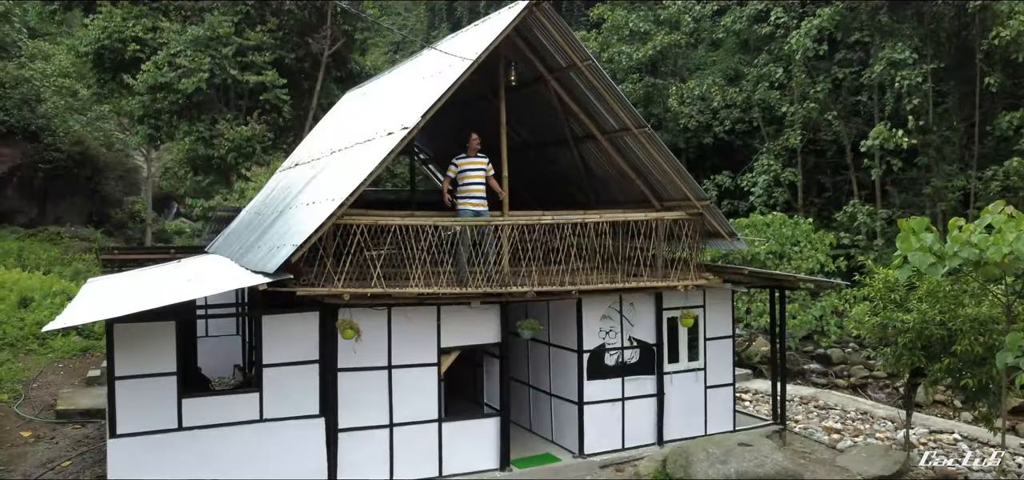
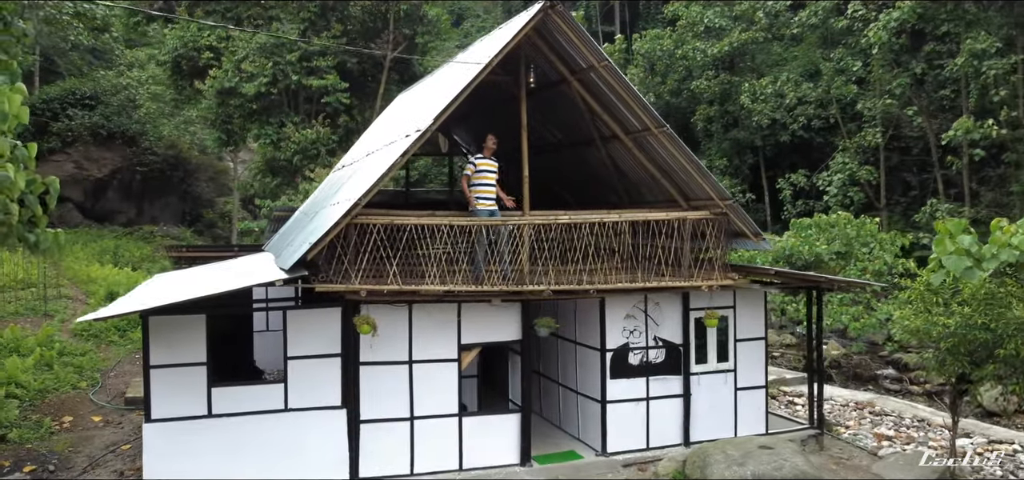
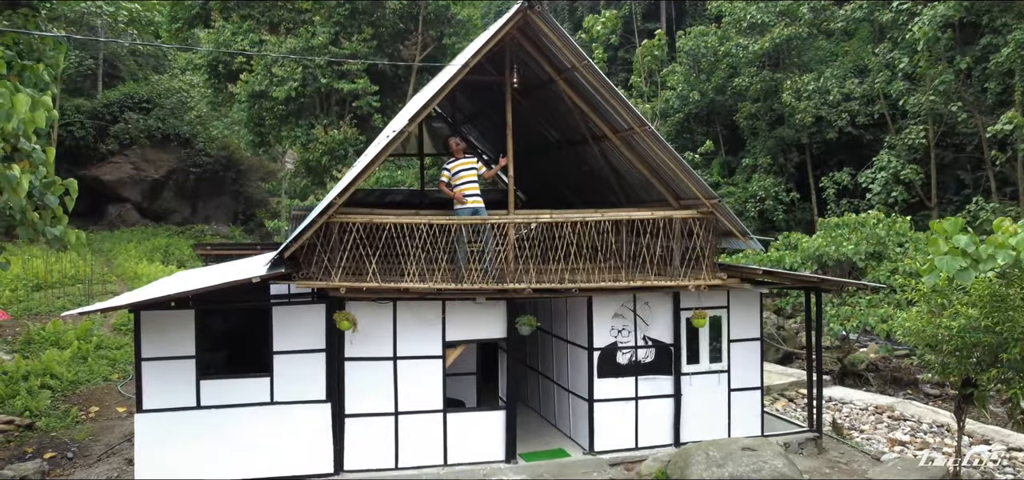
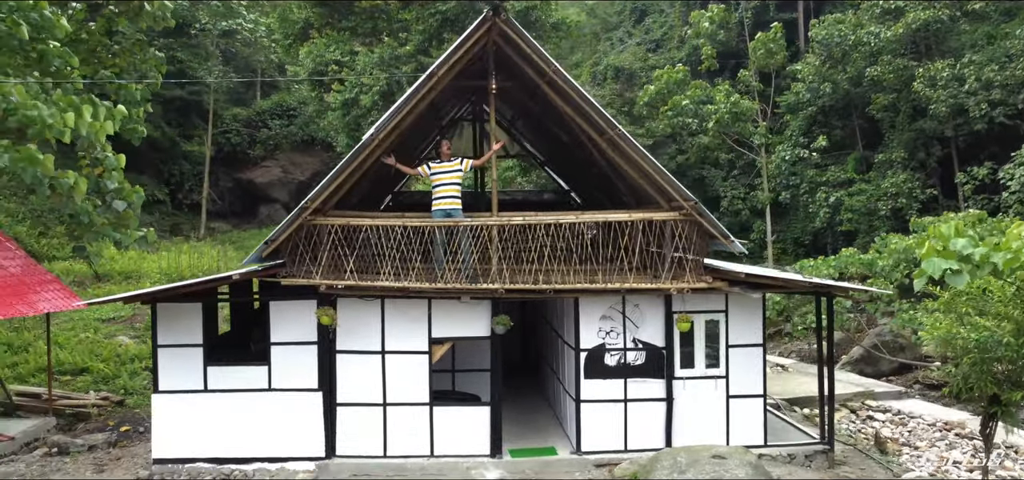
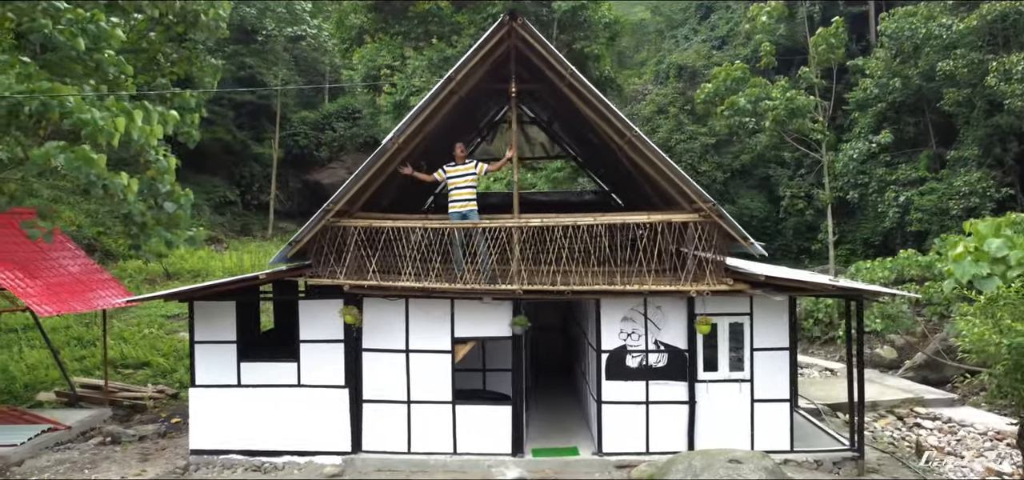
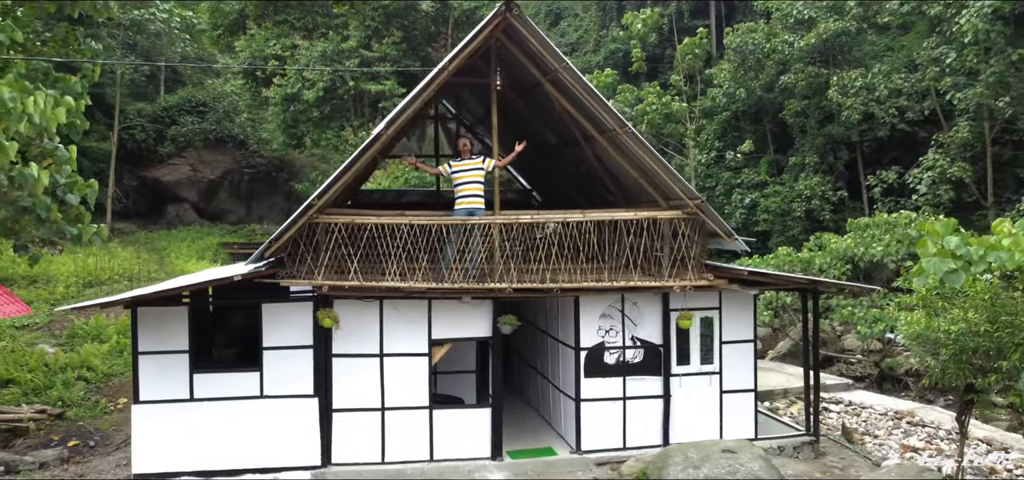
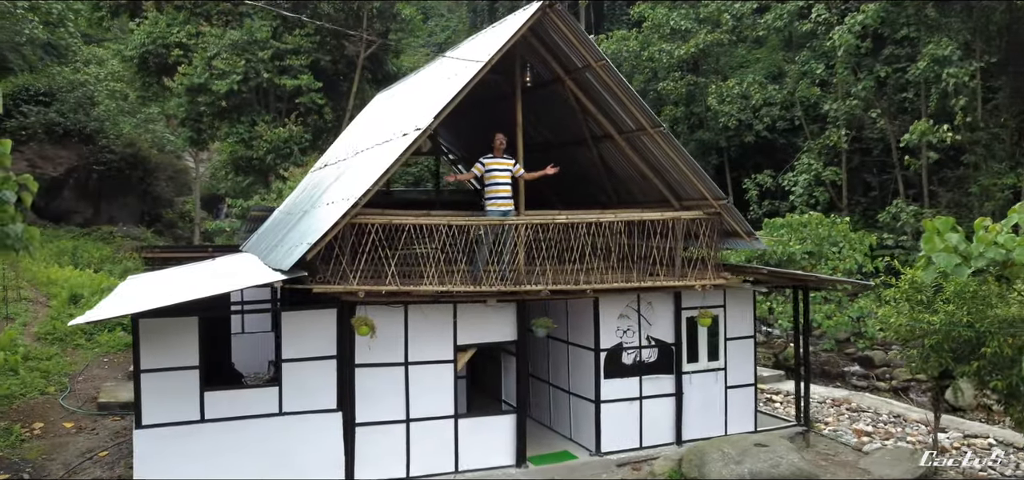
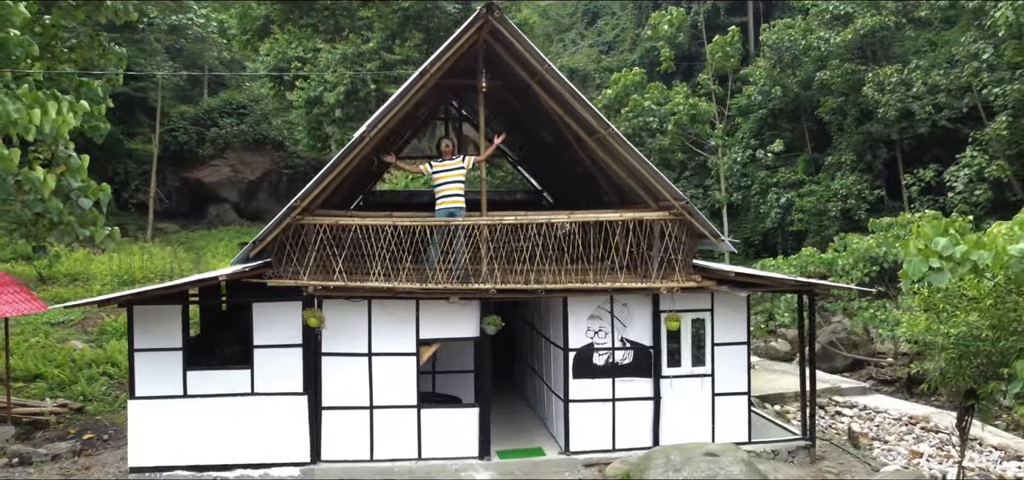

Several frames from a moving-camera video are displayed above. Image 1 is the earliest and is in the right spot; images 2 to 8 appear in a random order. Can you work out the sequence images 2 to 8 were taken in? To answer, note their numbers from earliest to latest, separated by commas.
7, 2, 3, 6, 8, 4, 5
